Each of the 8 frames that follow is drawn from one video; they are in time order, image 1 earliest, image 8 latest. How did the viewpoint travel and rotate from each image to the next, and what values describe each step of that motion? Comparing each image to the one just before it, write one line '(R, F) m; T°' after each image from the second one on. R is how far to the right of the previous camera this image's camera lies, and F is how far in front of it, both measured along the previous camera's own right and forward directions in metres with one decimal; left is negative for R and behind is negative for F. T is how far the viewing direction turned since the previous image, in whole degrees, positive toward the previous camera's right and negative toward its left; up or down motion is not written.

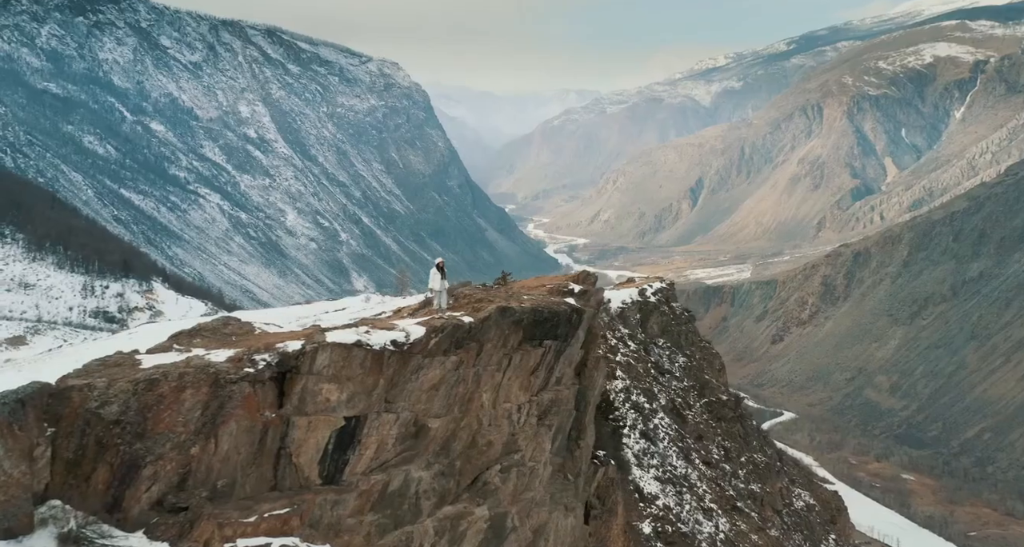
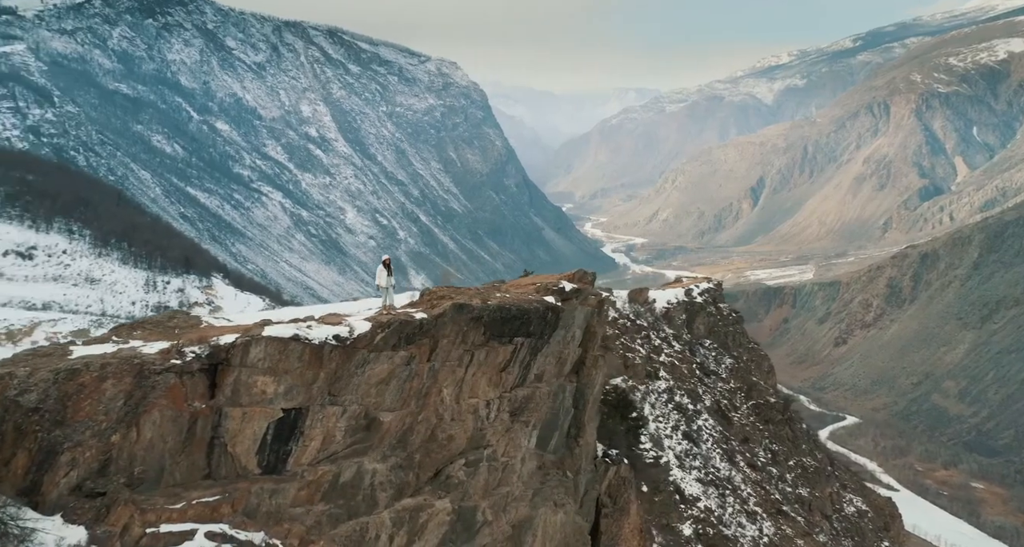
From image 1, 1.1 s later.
(+1.0, -0.2) m; -3°
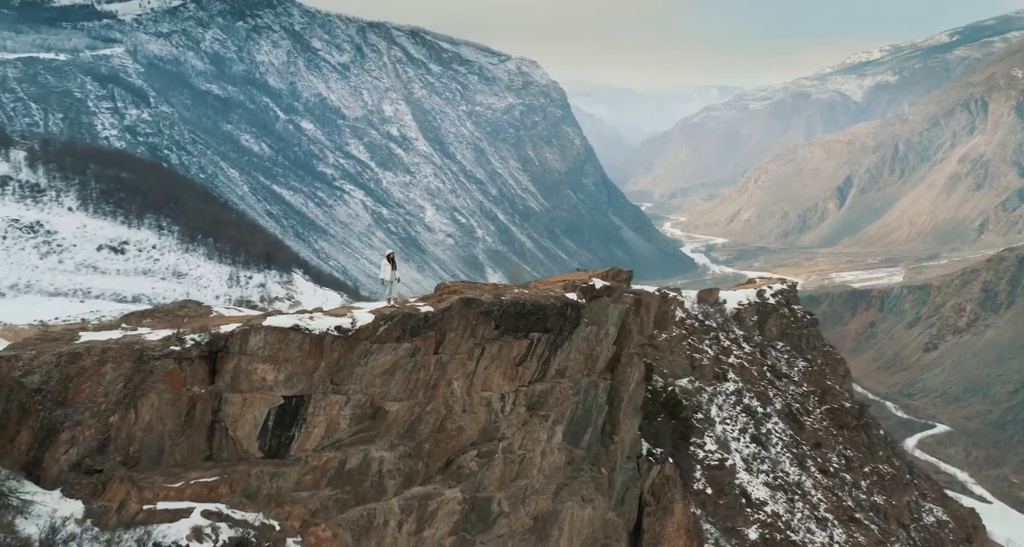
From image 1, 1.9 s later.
(+0.7, -0.2) m; -4°
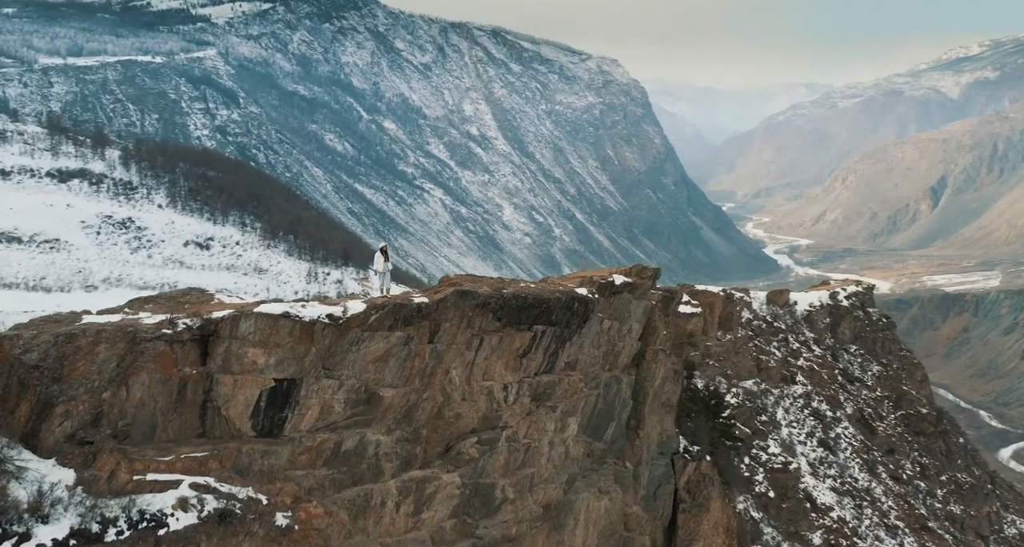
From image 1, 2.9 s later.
(+0.9, -0.4) m; -4°
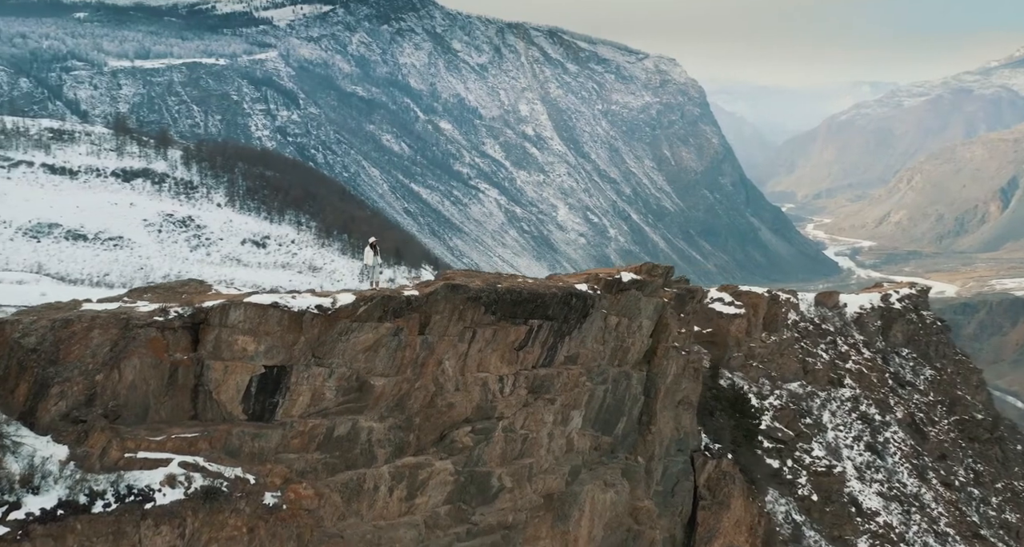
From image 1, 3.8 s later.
(+0.7, -0.4) m; -3°
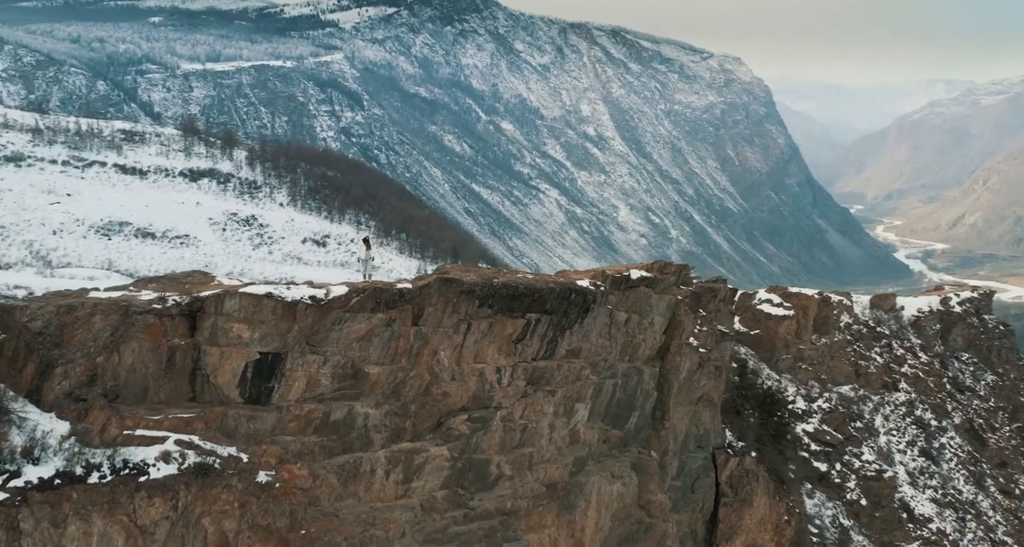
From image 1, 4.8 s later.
(+0.8, -0.4) m; -3°
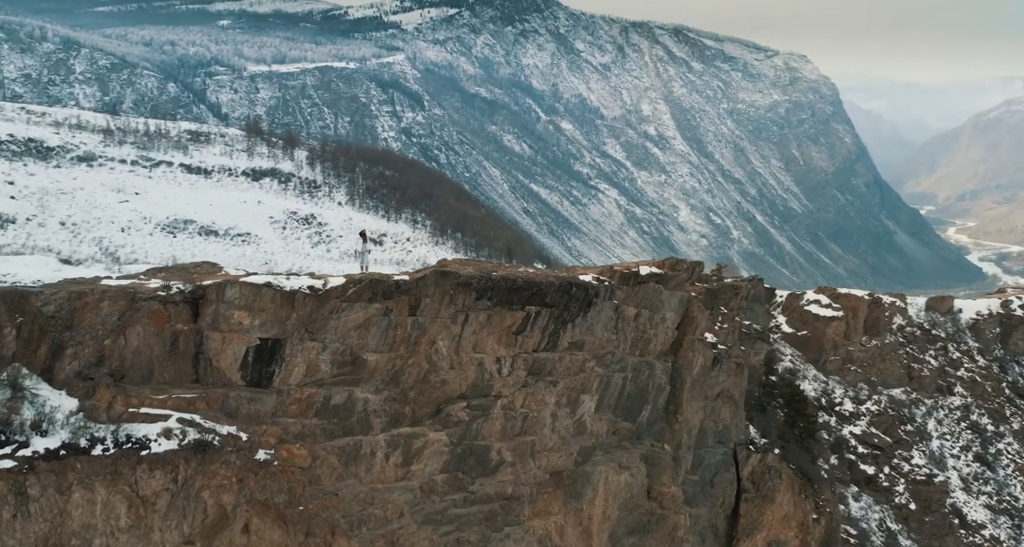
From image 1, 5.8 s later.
(+0.8, -0.5) m; -3°
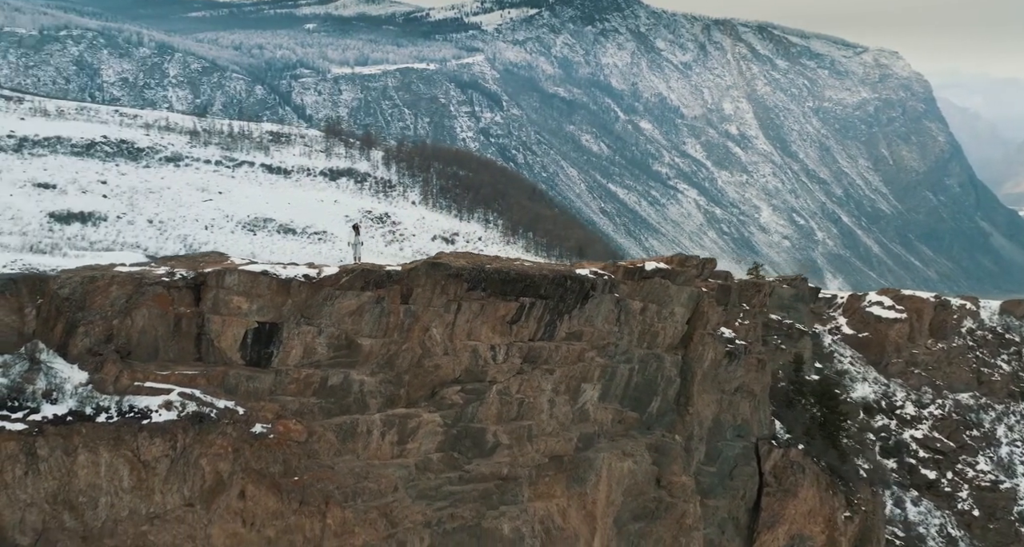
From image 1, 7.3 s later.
(+1.1, -0.7) m; -4°
